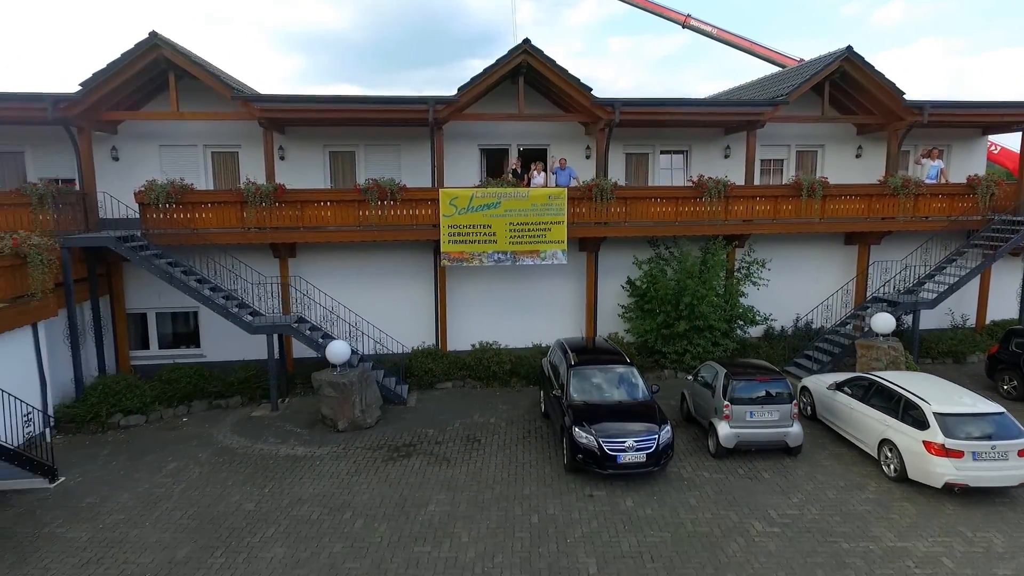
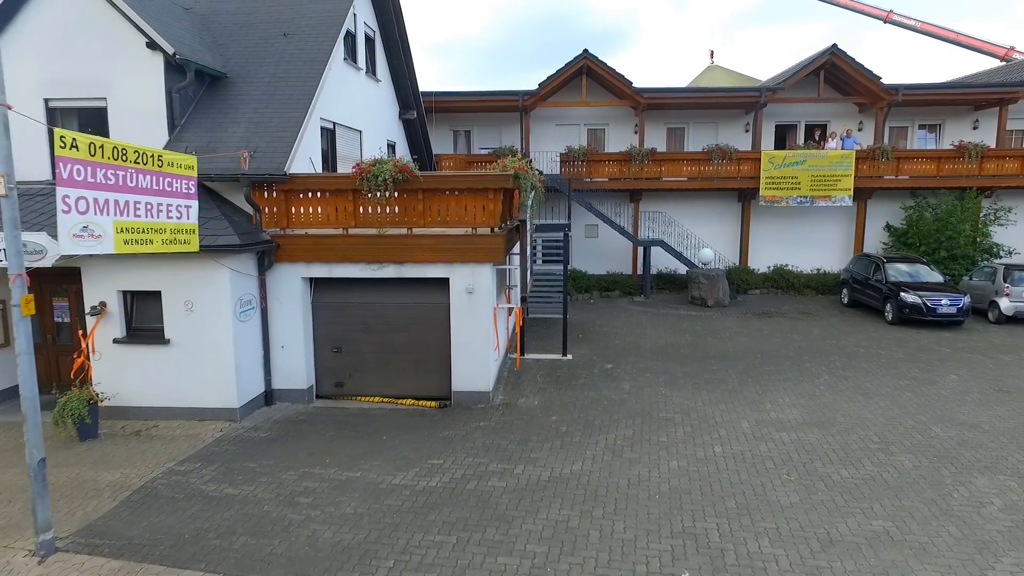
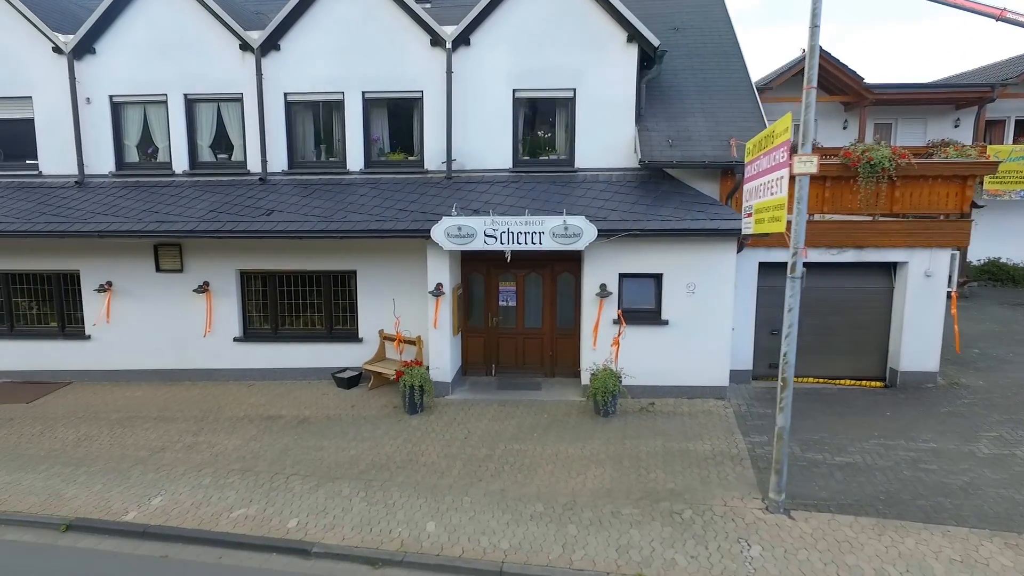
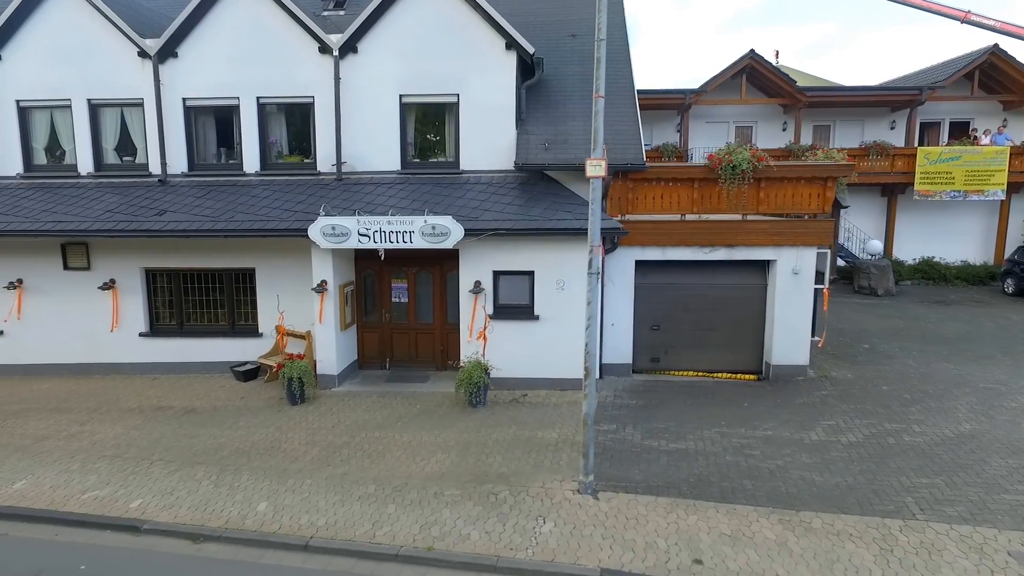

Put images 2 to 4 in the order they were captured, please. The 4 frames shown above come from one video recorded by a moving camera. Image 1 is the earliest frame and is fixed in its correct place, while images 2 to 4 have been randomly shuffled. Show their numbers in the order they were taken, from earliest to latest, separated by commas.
2, 4, 3
